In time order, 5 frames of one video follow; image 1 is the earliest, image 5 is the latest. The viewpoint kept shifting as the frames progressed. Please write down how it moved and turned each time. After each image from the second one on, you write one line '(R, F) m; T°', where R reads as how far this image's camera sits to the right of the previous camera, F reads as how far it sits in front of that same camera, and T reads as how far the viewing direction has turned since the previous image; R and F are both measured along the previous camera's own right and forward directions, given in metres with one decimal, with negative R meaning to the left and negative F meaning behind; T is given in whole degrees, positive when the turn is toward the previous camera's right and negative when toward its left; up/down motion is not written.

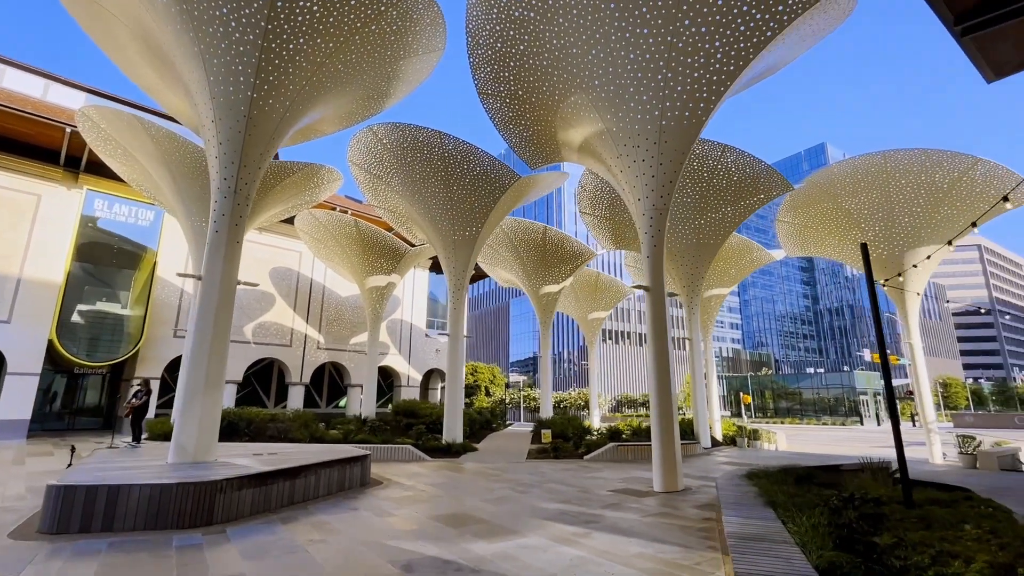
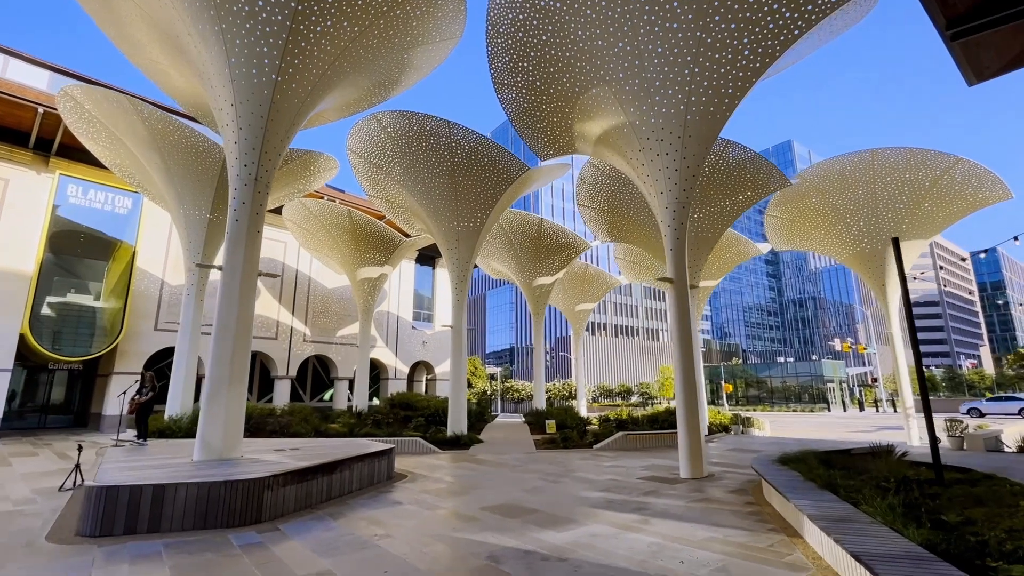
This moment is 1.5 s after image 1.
(-1.0, 0.0) m; +3°
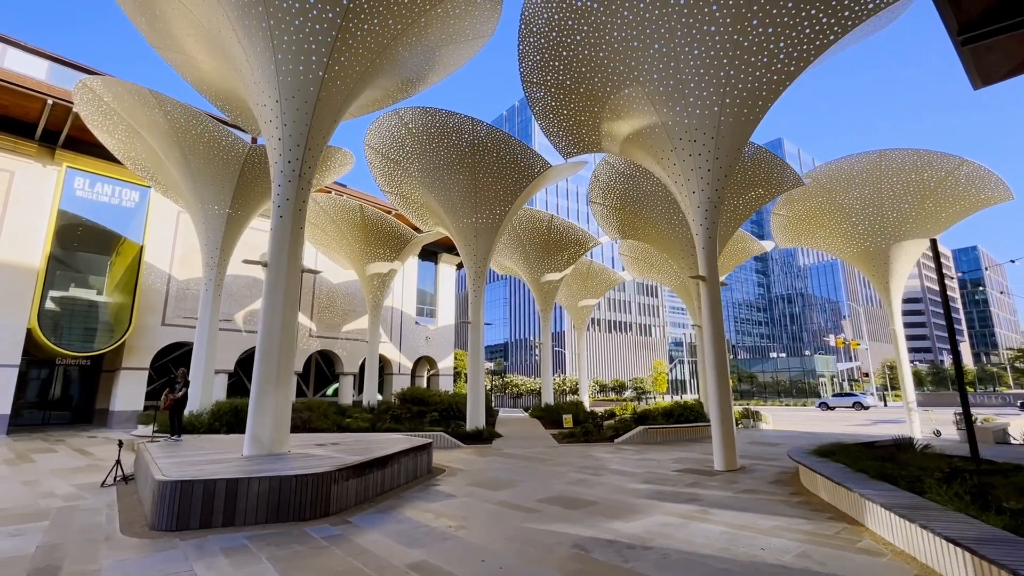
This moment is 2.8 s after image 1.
(-0.9, -0.1) m; +1°
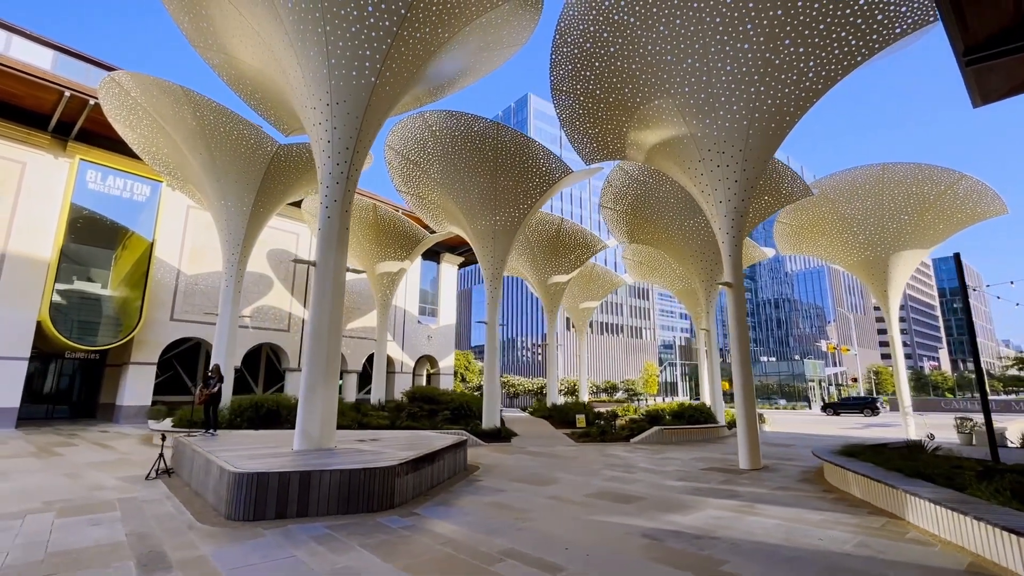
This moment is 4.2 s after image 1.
(-0.9, -0.3) m; +1°
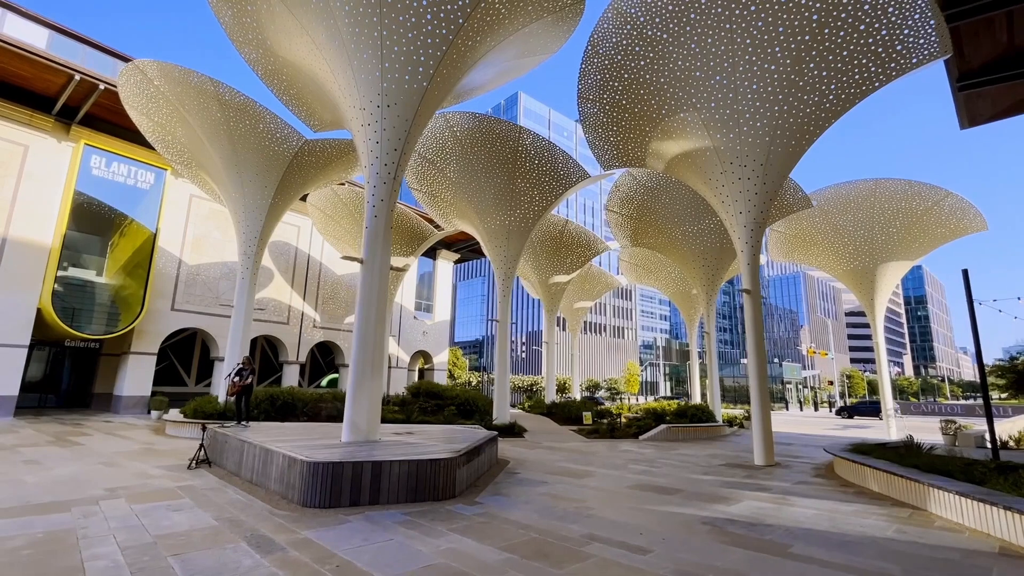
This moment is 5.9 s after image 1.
(-1.0, -0.3) m; +3°
